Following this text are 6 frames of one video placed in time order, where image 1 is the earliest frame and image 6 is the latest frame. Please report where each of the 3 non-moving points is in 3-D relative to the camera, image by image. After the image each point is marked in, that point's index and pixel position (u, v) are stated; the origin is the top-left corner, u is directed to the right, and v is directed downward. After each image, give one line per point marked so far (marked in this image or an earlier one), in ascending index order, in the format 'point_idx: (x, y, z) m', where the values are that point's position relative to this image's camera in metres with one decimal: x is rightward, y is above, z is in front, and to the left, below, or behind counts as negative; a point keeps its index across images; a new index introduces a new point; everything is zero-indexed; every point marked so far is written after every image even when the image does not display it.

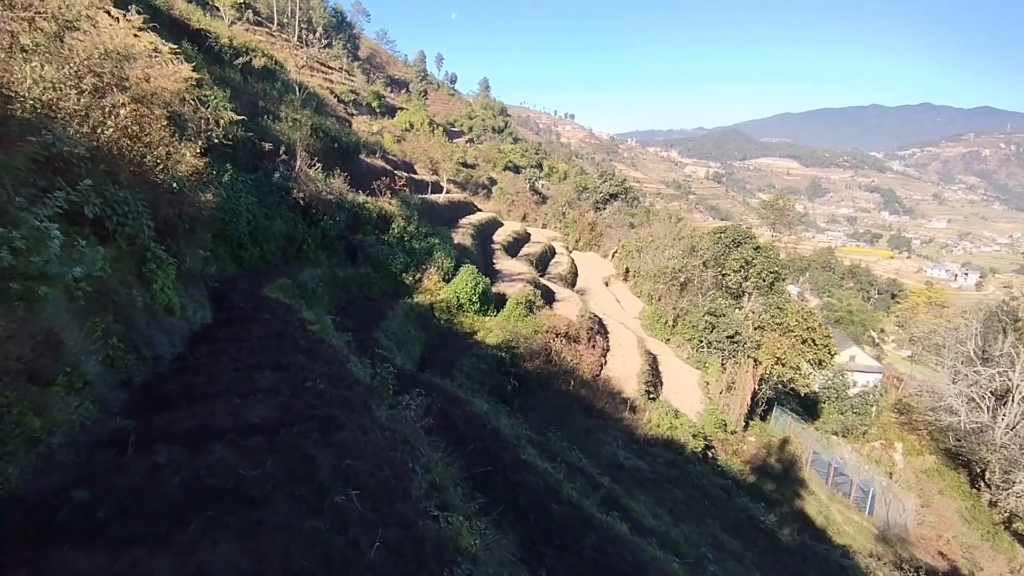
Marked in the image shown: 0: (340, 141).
0: (-5.8, +4.9, +19.8) m
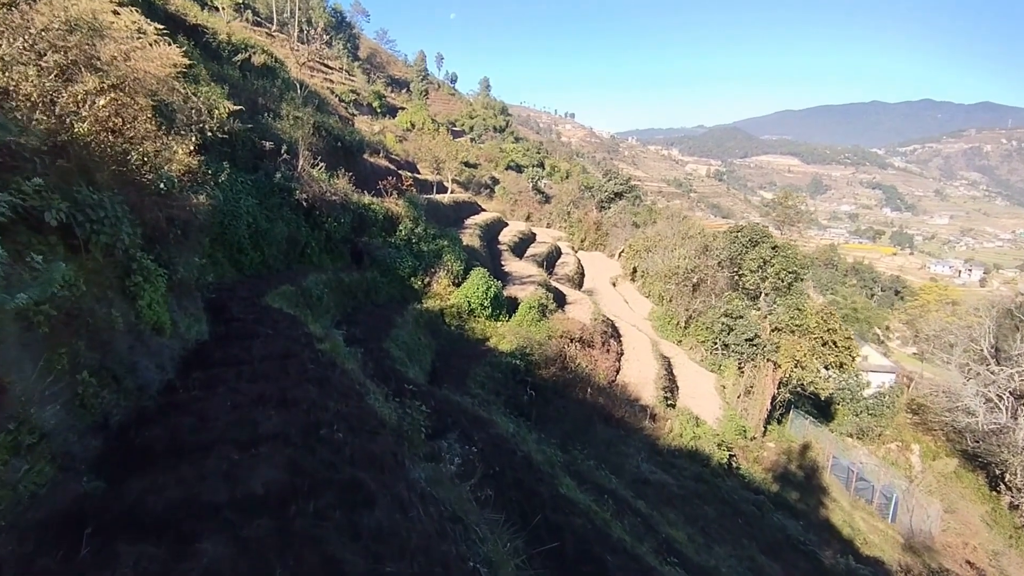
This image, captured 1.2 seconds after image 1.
0: (-5.5, +4.8, +19.0) m
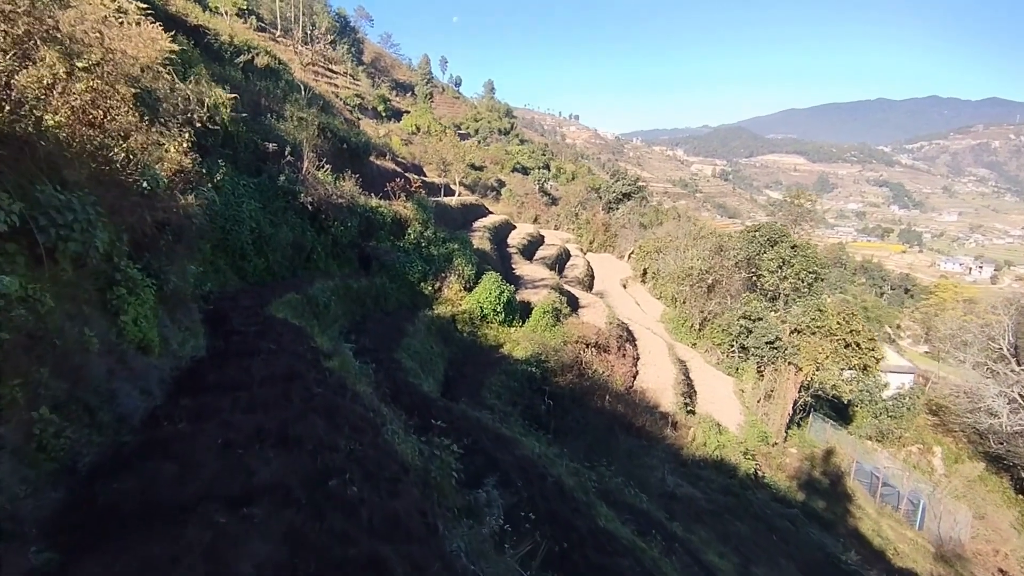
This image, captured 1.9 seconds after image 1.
0: (-5.1, +4.6, +18.5) m
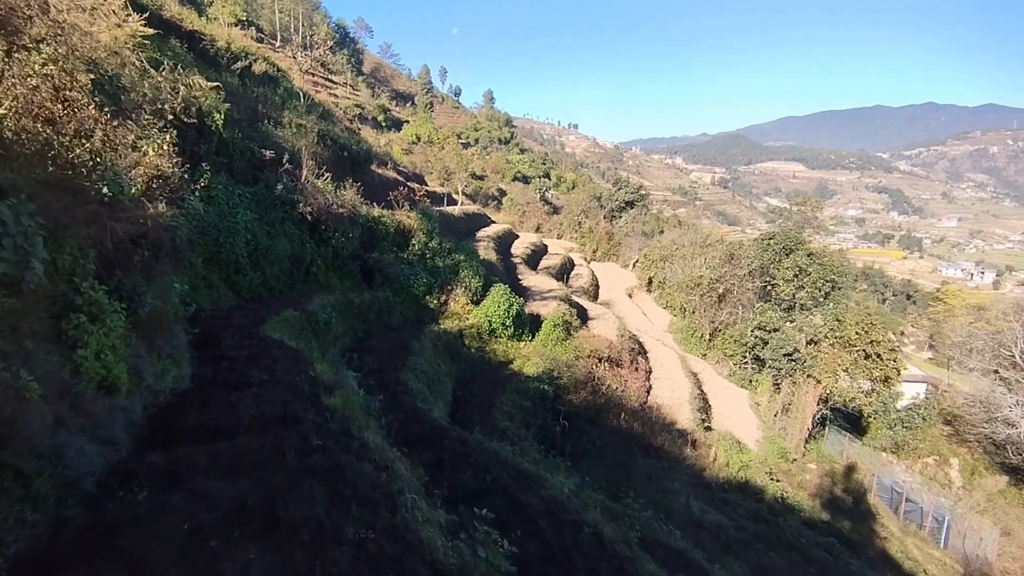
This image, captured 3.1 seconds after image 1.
0: (-4.9, +4.2, +17.8) m
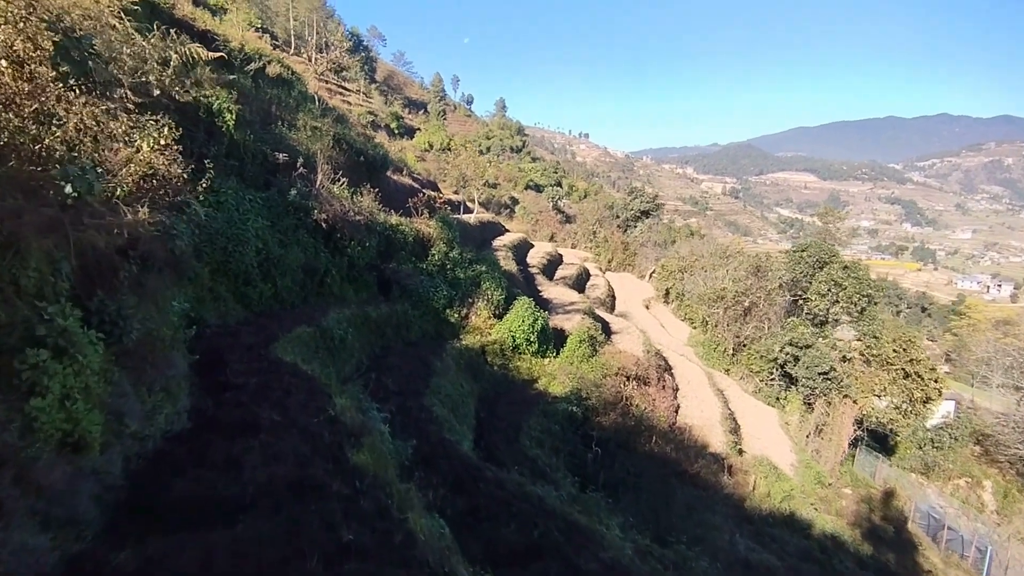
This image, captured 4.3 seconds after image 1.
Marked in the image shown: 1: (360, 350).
0: (-4.2, +3.9, +17.0) m
1: (-2.5, -1.0, +9.7) m
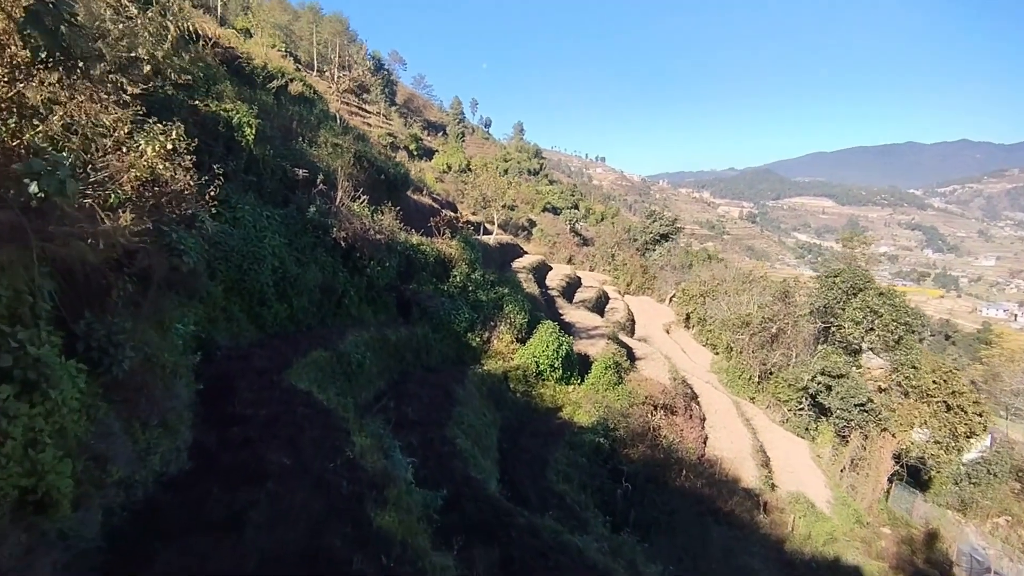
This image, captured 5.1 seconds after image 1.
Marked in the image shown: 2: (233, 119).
0: (-3.6, +3.3, +16.7) m
1: (-2.1, -1.4, +9.1) m
2: (-4.7, +2.8, +9.9) m
